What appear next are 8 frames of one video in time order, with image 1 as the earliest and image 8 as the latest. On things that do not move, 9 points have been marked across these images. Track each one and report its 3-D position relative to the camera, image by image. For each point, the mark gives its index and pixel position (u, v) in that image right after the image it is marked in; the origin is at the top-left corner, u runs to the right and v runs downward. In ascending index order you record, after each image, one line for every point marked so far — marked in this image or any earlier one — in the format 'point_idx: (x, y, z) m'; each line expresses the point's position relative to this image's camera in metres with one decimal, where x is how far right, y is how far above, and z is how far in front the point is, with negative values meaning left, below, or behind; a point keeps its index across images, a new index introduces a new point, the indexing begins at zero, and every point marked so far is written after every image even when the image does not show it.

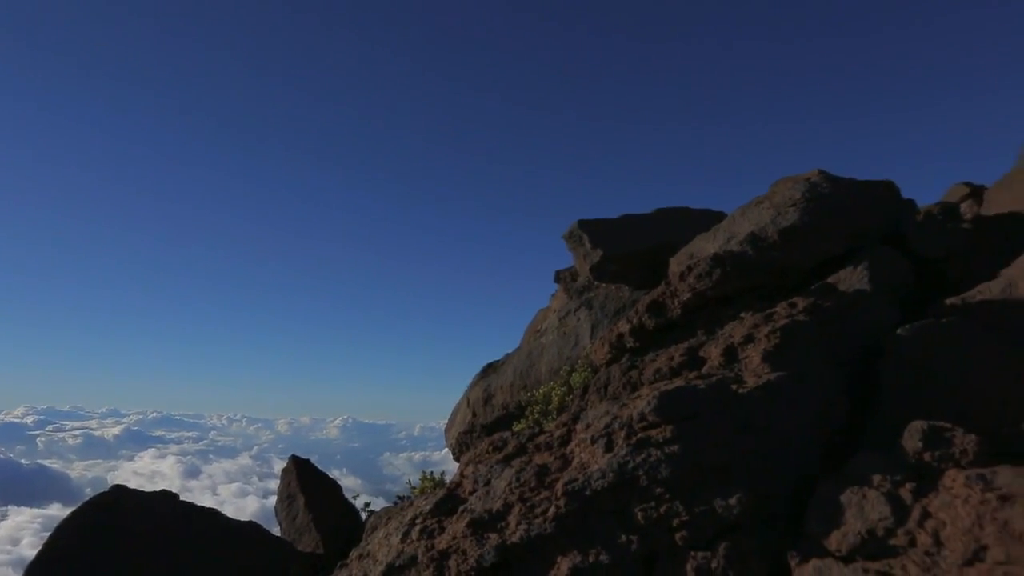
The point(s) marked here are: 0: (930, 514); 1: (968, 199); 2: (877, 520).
0: (+3.0, -1.6, +4.7) m
1: (+9.4, +1.8, +13.4) m
2: (+2.7, -1.7, +4.9) m
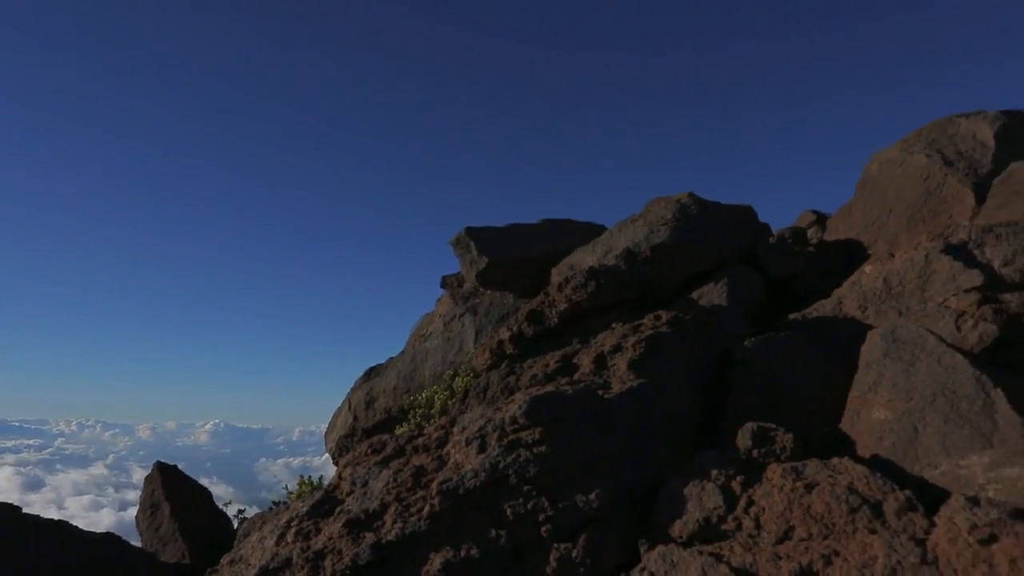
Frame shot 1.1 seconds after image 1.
0: (+2.0, -1.8, +5.5) m
1: (+7.0, +1.4, +15.1) m
2: (+1.7, -1.8, +5.5) m
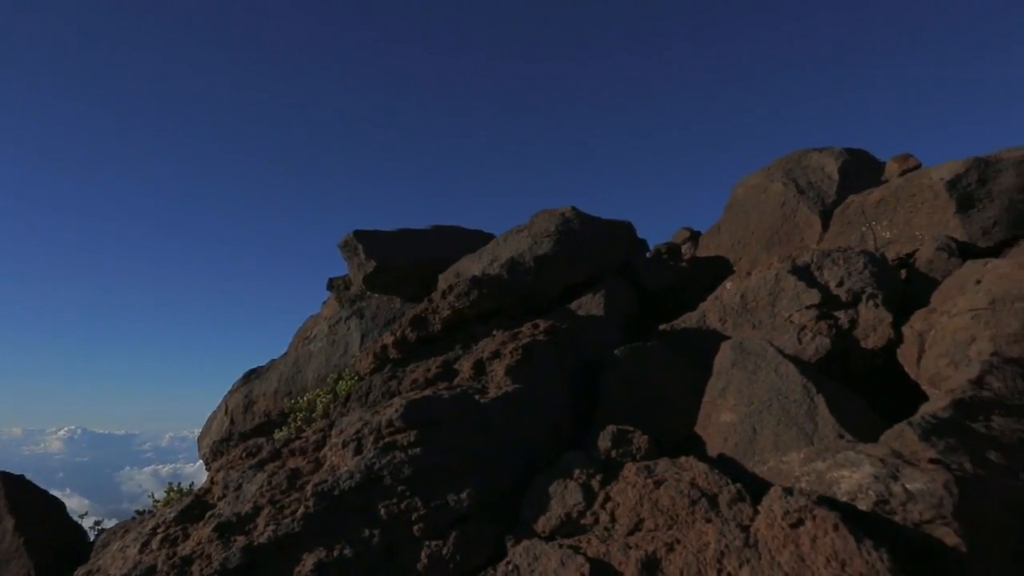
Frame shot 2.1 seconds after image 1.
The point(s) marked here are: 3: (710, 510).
0: (+0.9, -1.9, +6.0) m
1: (+4.4, +1.1, +16.3) m
2: (+0.6, -2.0, +6.0) m
3: (+1.6, -1.8, +5.4) m
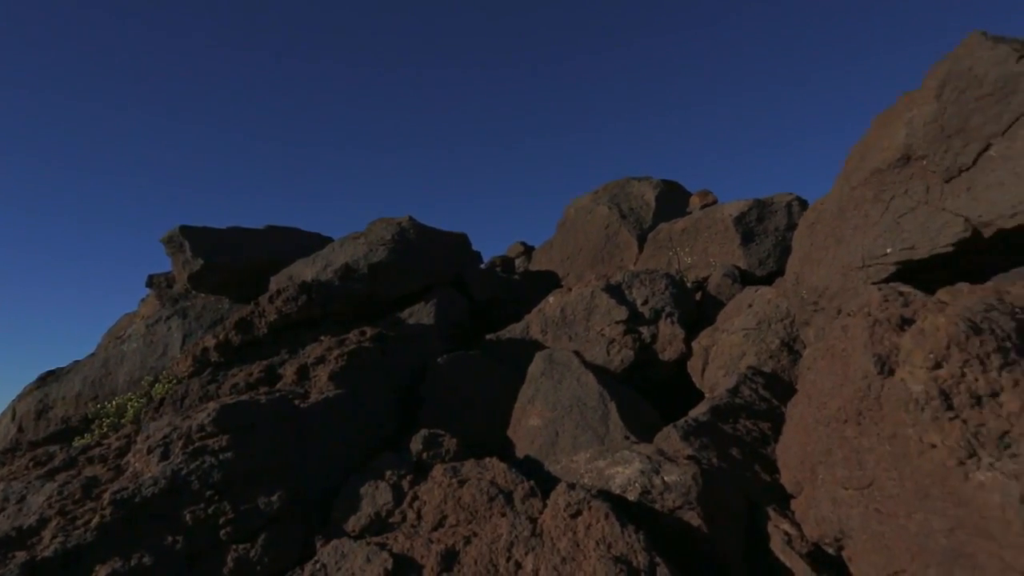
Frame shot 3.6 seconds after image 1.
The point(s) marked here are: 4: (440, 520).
0: (-0.9, -2.0, +6.4) m
1: (+0.3, +0.8, +17.3) m
2: (-1.2, -2.1, +6.3) m
3: (-0.1, -1.9, +6.0) m
4: (-0.7, -2.1, +6.1) m
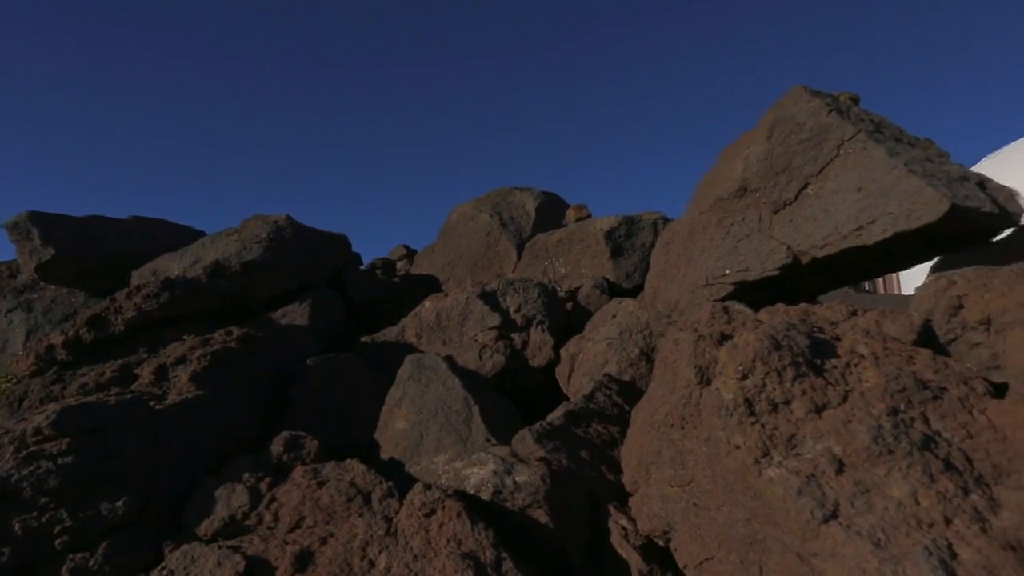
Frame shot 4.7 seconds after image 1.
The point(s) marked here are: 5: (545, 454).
0: (-2.3, -2.0, +6.4) m
1: (-2.8, +0.7, +17.3) m
2: (-2.6, -2.1, +6.3) m
3: (-1.4, -2.0, +6.1) m
4: (-2.0, -2.2, +6.1) m
5: (+0.3, -1.6, +6.5) m
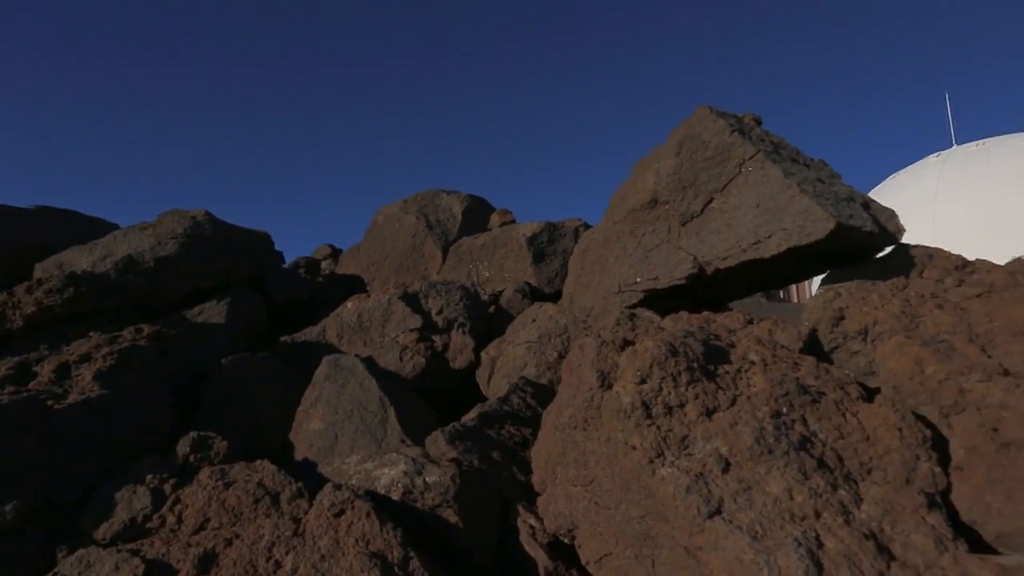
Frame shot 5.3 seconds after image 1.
0: (-3.1, -2.0, +6.2) m
1: (-4.7, +0.7, +17.1) m
2: (-3.4, -2.0, +6.1) m
3: (-2.2, -2.0, +6.0) m
4: (-2.8, -2.2, +6.0) m
5: (-0.5, -1.6, +6.6) m
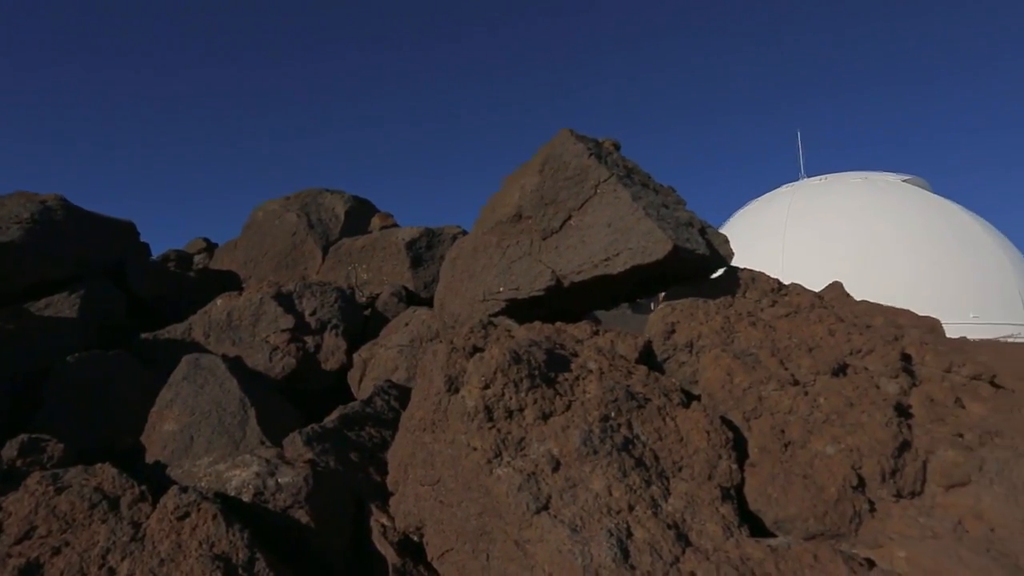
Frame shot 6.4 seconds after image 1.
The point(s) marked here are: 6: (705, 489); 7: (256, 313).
0: (-4.5, -2.0, +6.0) m
1: (-7.7, +0.8, +16.4) m
2: (-4.8, -2.0, +5.8) m
3: (-3.6, -2.0, +5.9) m
4: (-4.2, -2.1, +5.8) m
5: (-2.0, -1.7, +6.7) m
6: (+1.5, -1.6, +5.3) m
7: (-4.4, -0.4, +11.5) m
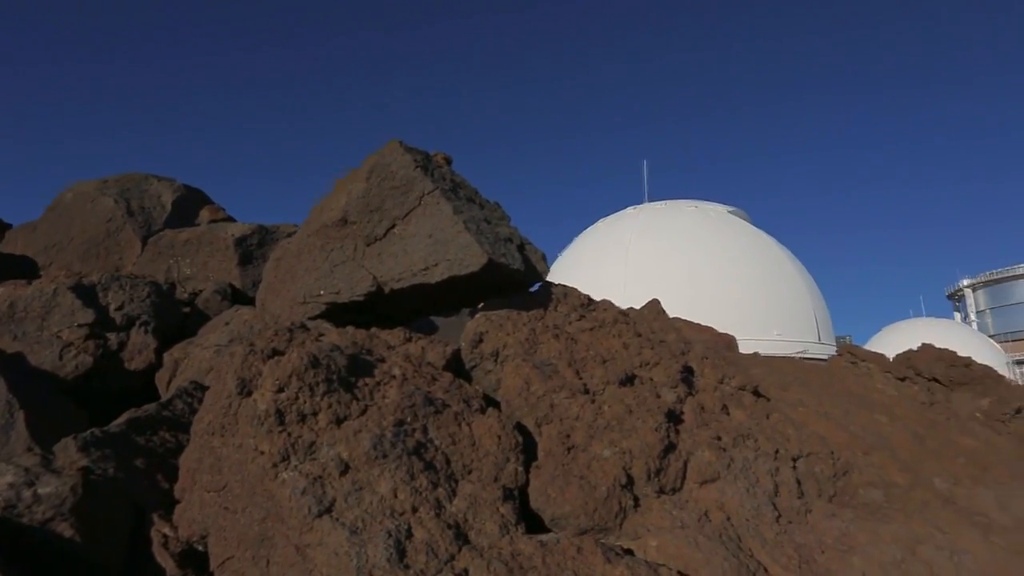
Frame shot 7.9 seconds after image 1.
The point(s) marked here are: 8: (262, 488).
0: (-6.2, -1.8, +5.0) m
1: (-11.5, +1.1, +14.6) m
2: (-6.5, -1.8, +4.7) m
3: (-5.3, -1.8, +5.1) m
4: (-5.9, -2.0, +4.9) m
5: (-3.9, -1.6, +6.2) m
6: (-0.2, -1.7, +5.6) m
7: (-7.3, -0.3, +10.4) m
8: (-2.0, -1.6, +5.3) m
